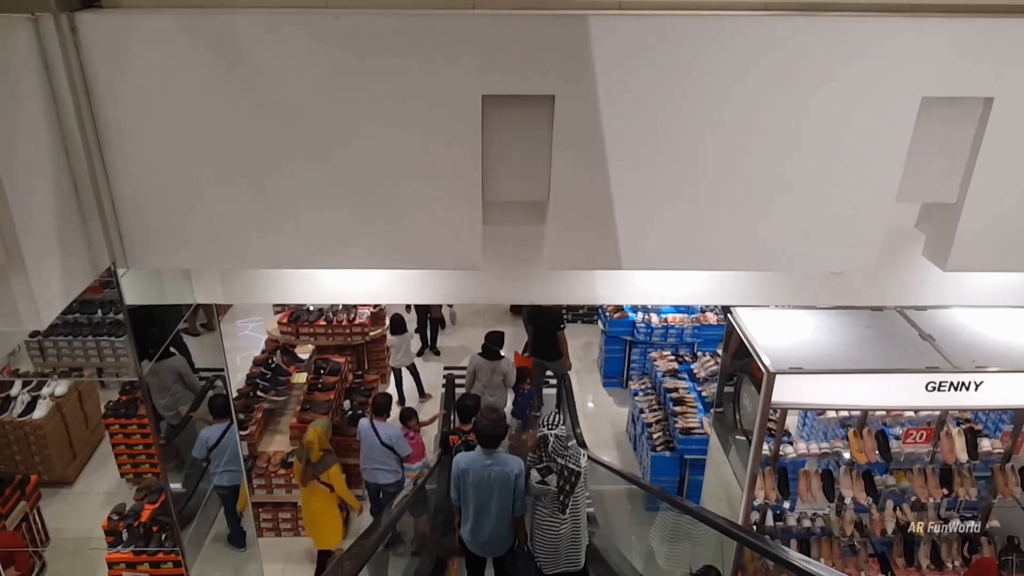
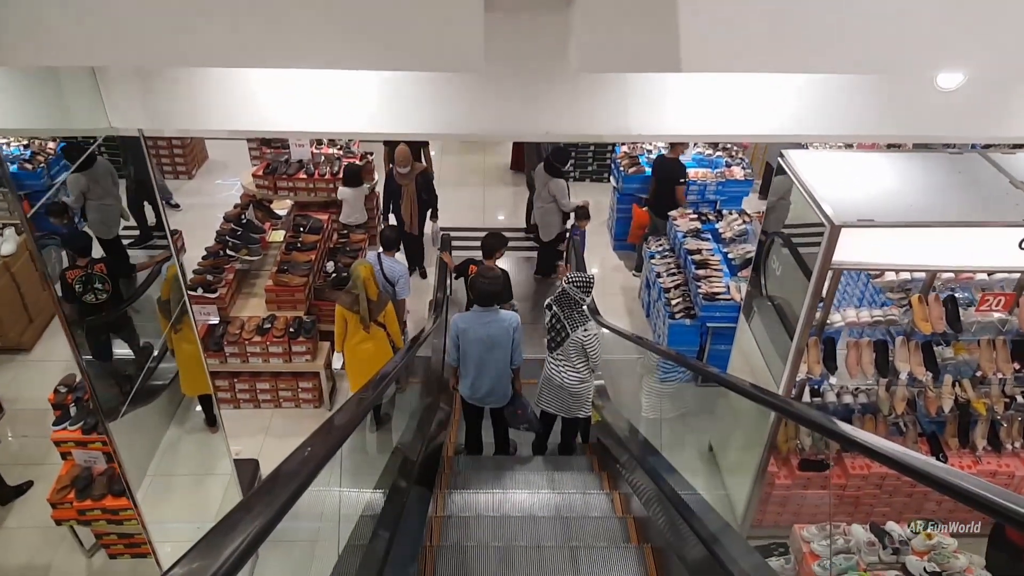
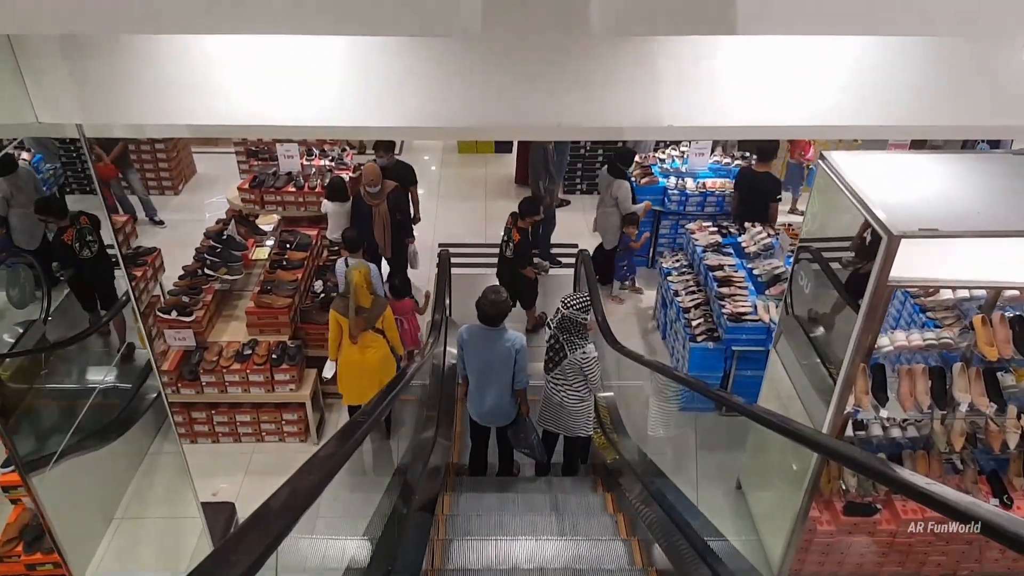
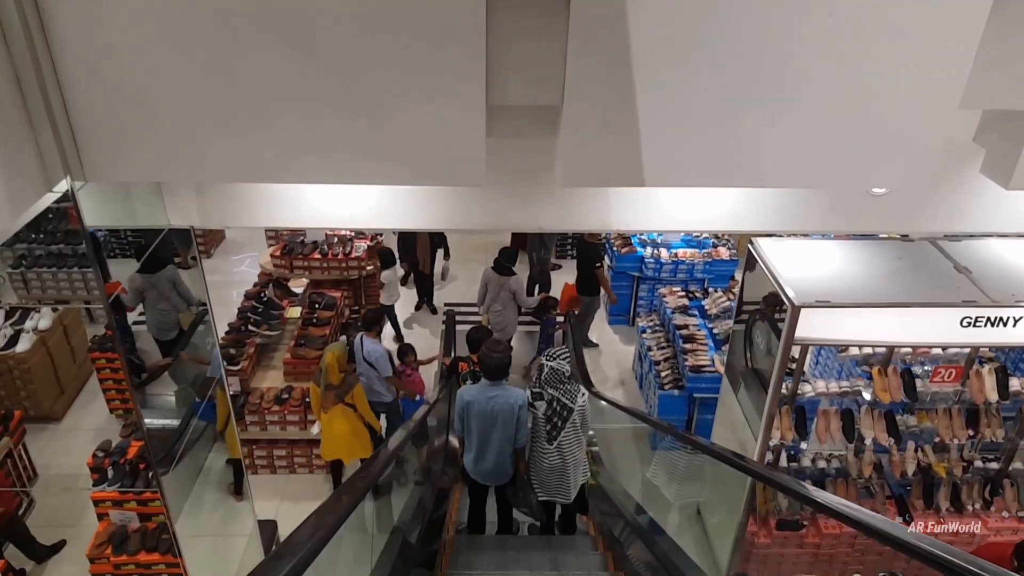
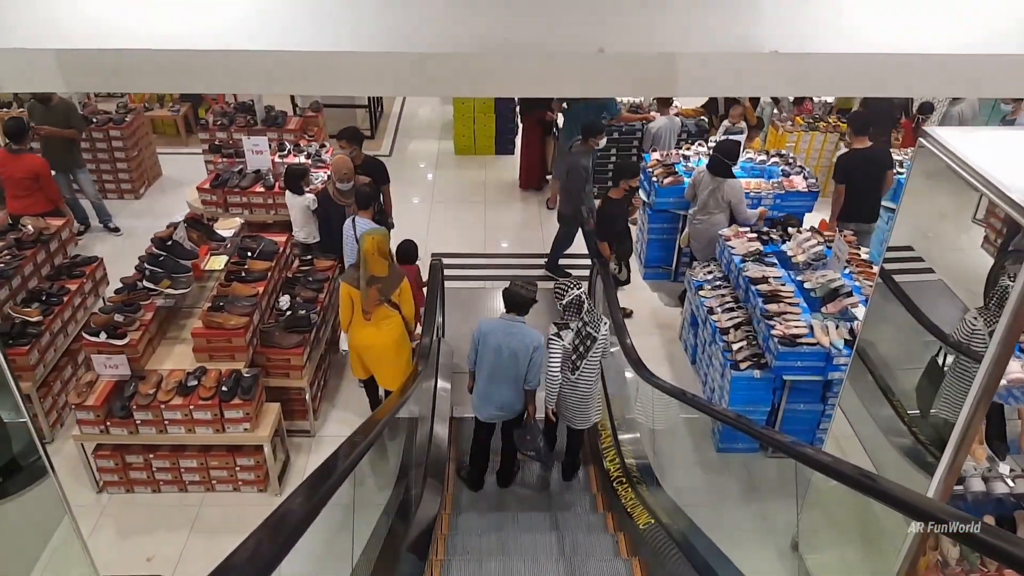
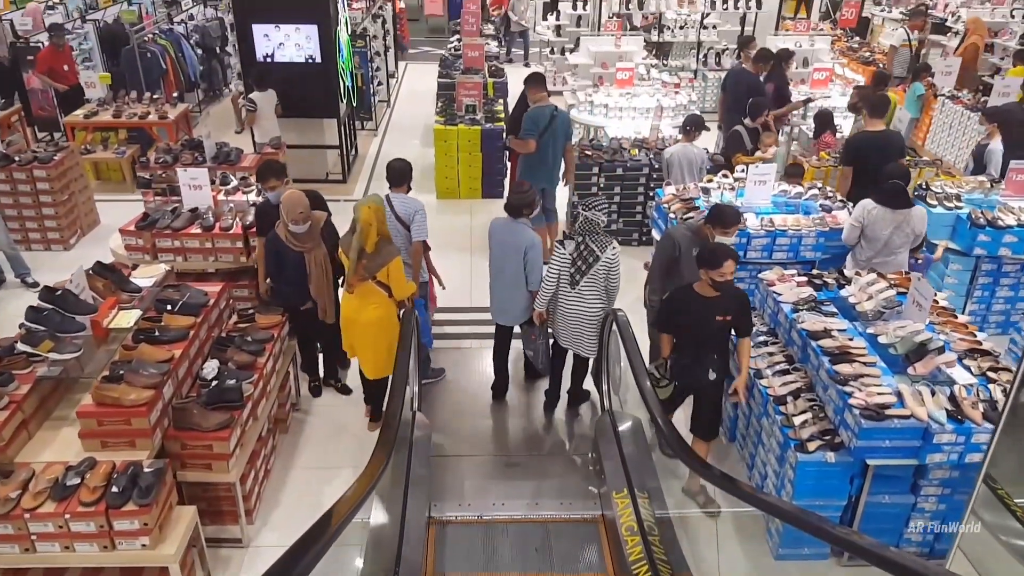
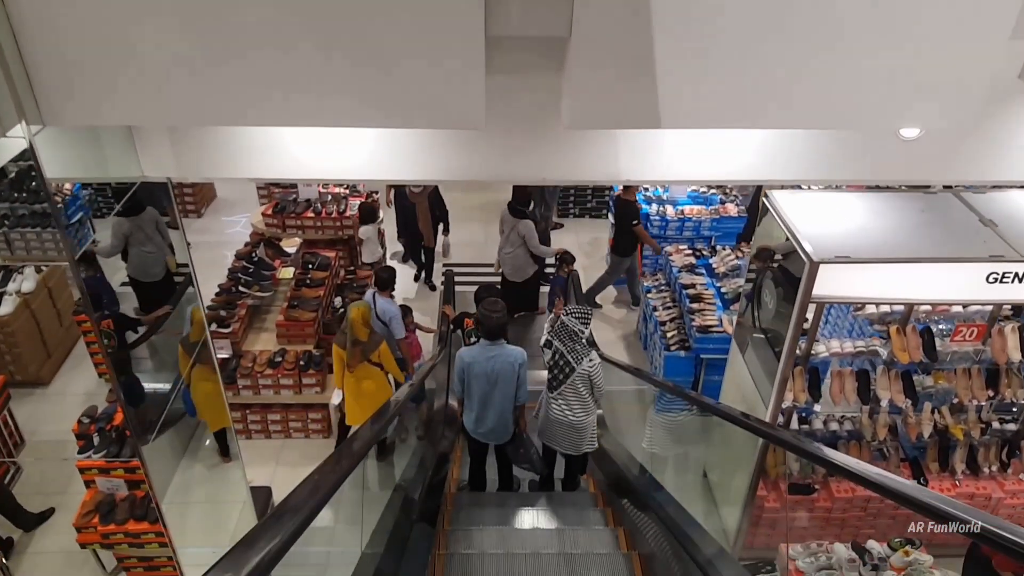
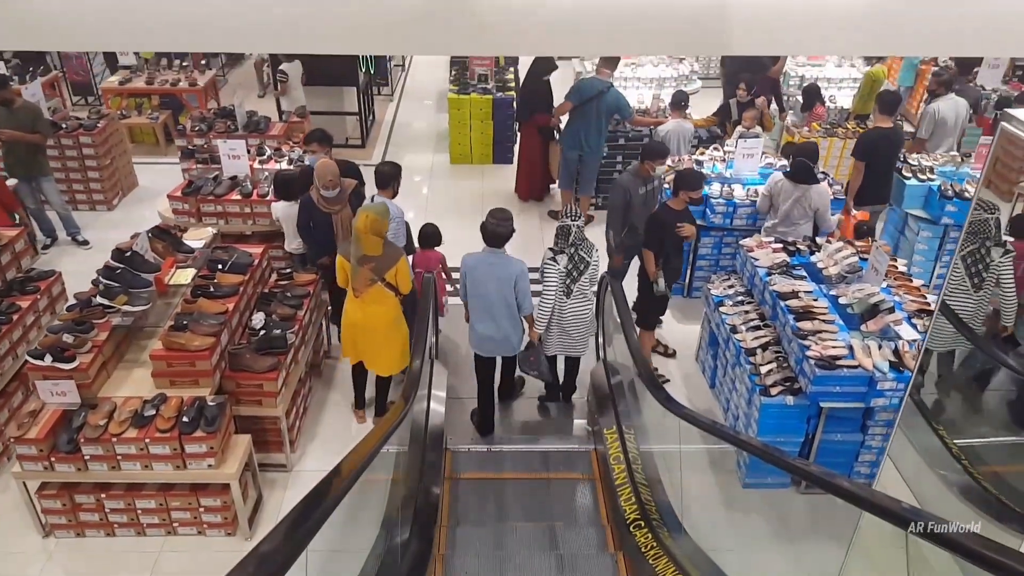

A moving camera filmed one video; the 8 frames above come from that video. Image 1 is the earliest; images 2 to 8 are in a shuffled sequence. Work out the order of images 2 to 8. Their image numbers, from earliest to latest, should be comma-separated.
4, 7, 2, 3, 5, 8, 6
